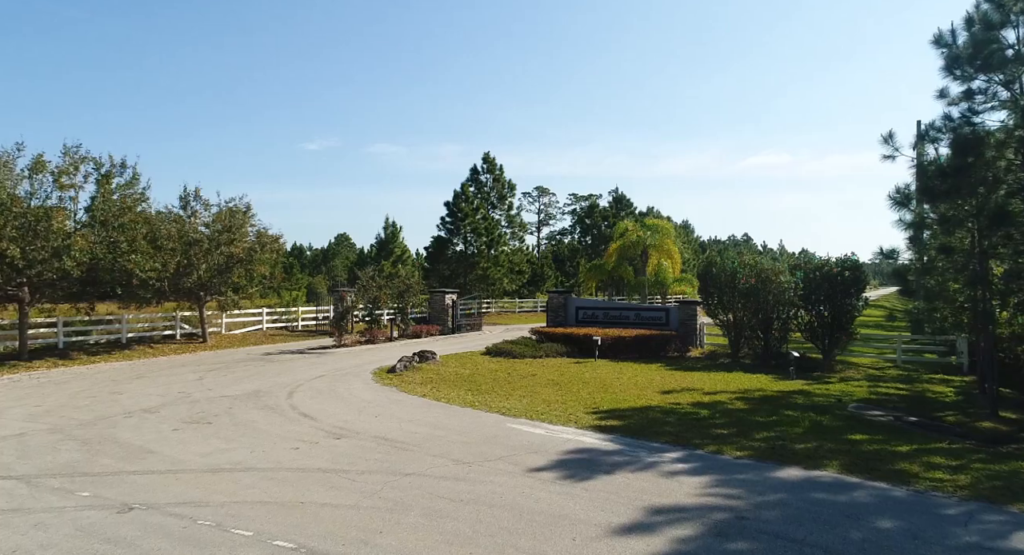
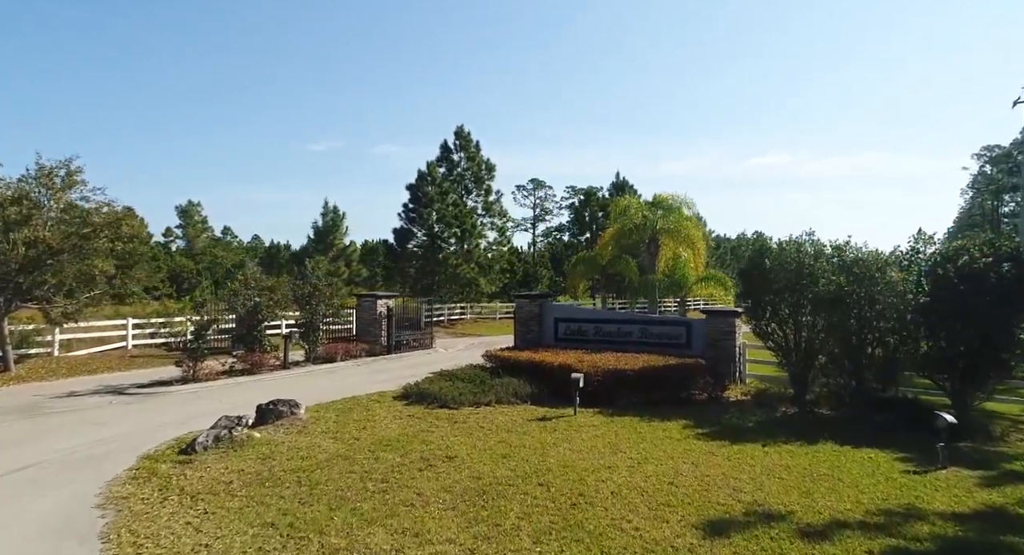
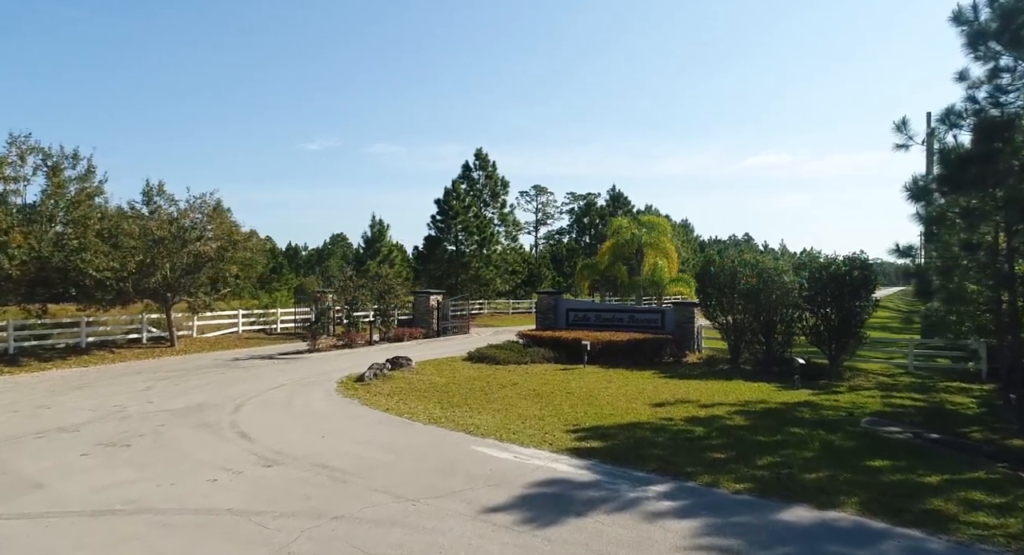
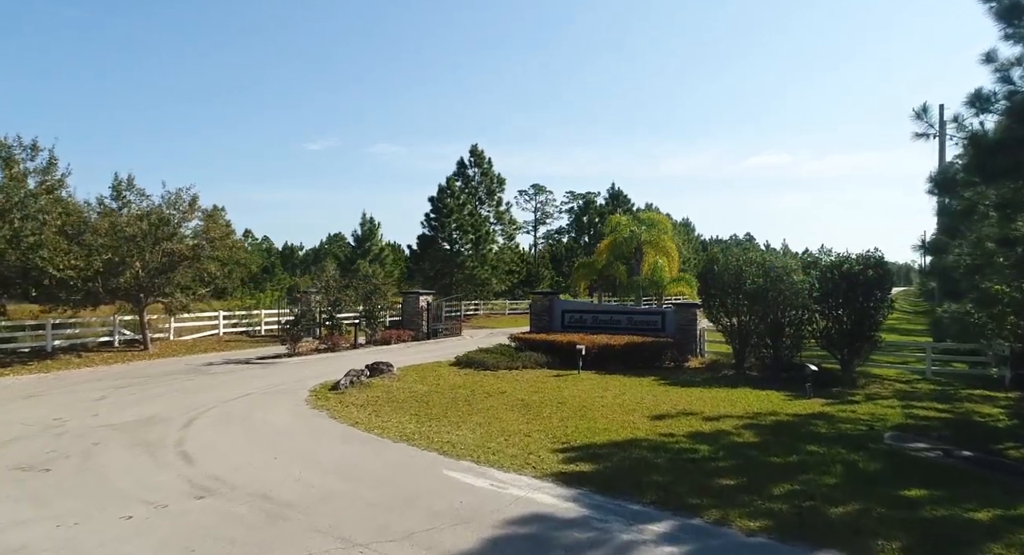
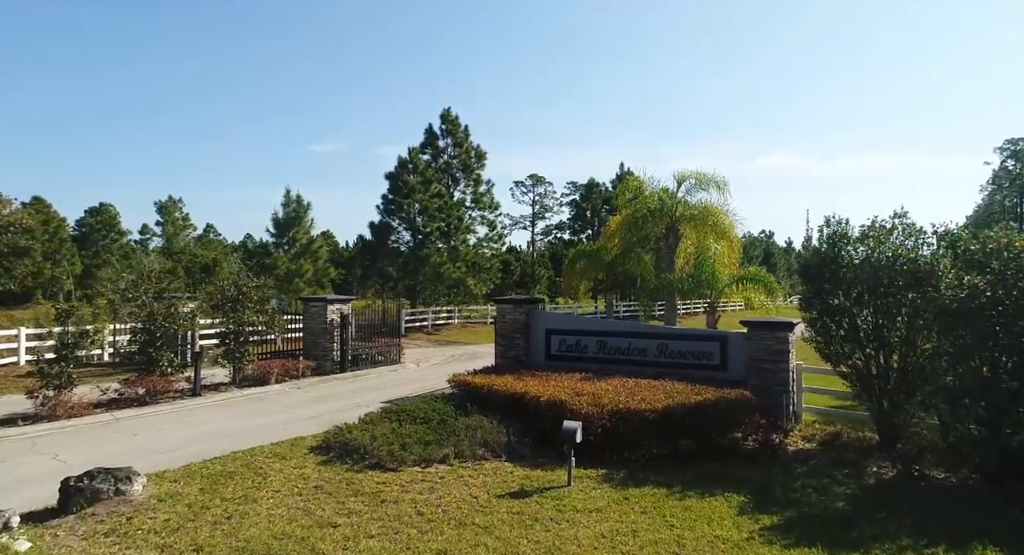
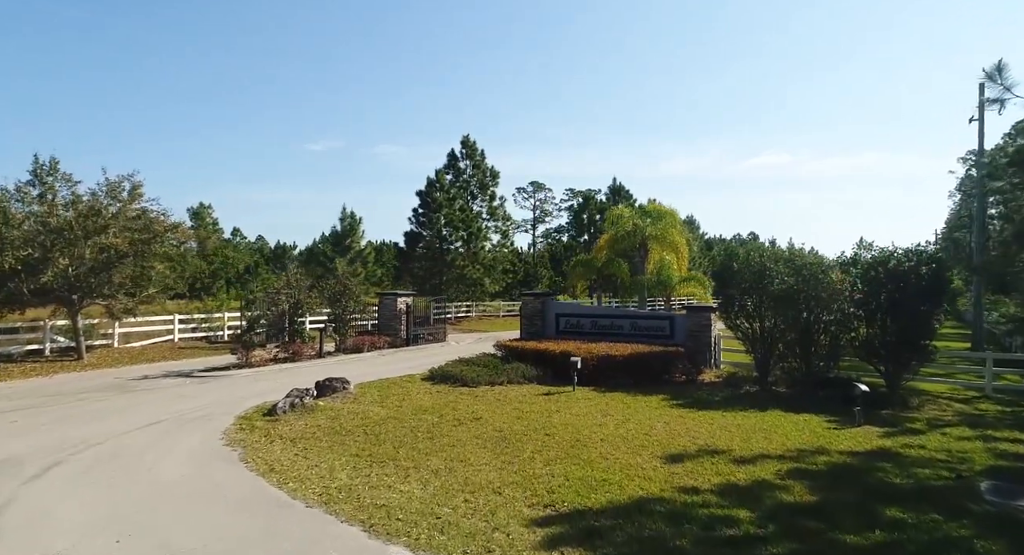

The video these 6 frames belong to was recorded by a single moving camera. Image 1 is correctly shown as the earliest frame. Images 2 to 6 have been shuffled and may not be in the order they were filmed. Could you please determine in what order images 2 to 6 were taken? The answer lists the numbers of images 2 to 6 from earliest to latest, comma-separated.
3, 4, 6, 2, 5
